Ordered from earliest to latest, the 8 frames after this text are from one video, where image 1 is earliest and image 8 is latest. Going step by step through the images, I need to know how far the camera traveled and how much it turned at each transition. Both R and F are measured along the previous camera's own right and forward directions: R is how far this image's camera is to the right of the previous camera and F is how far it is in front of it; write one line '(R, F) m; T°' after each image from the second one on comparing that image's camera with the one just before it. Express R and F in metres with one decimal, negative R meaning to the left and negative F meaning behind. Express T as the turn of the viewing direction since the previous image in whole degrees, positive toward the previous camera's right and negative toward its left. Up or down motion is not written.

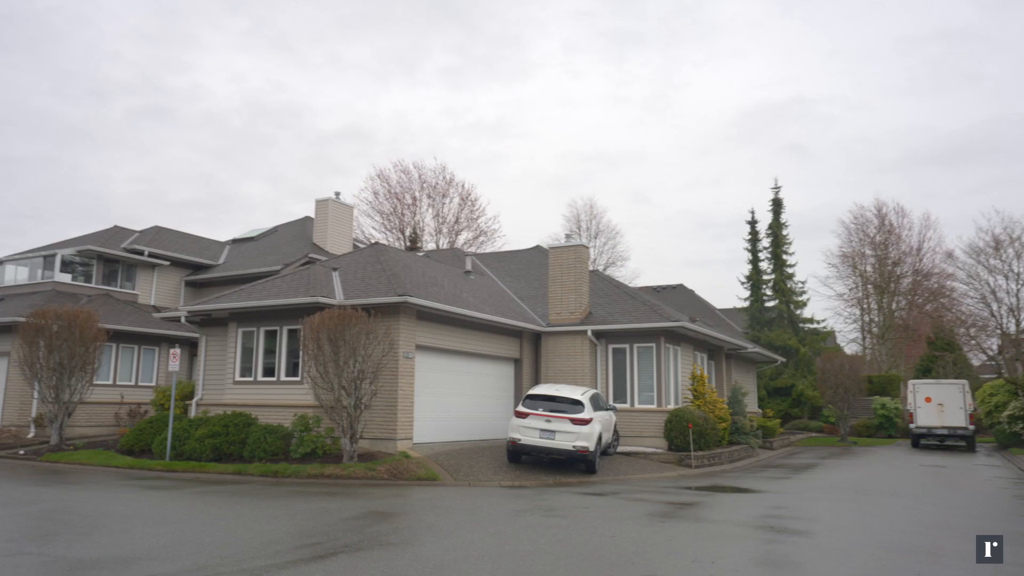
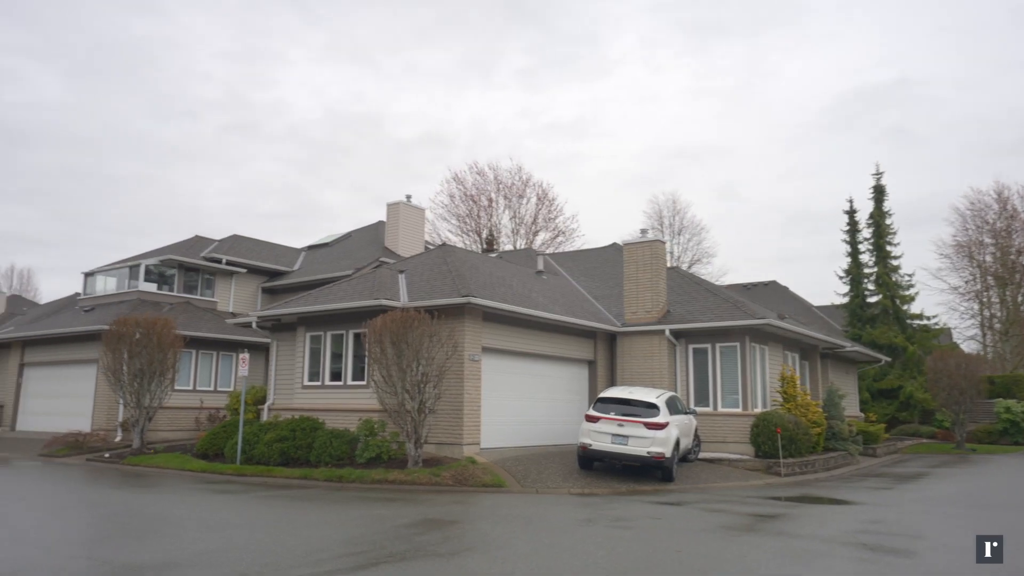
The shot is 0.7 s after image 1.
(+0.6, +0.8) m; -7°
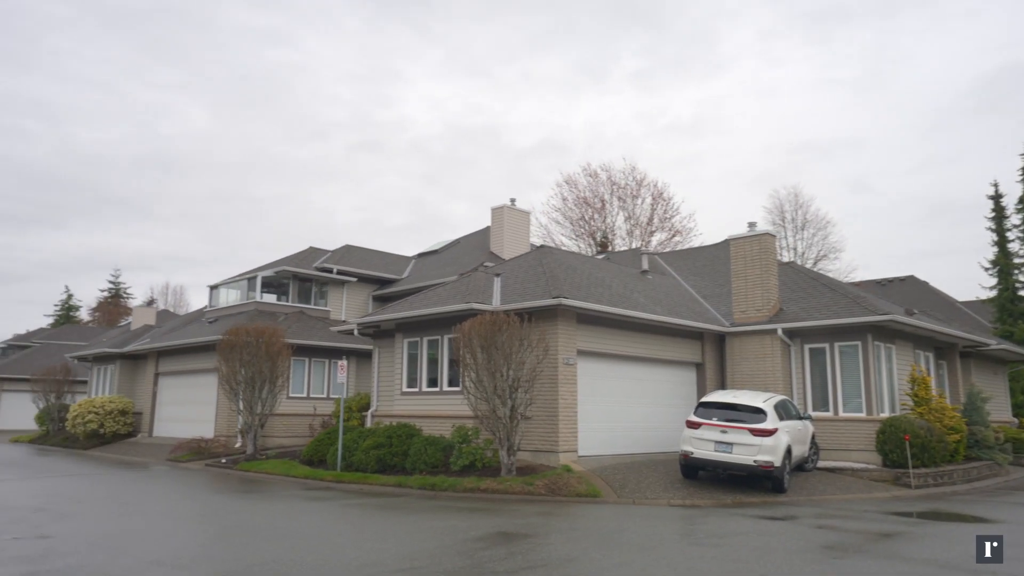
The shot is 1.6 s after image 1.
(+0.7, +0.6) m; -9°
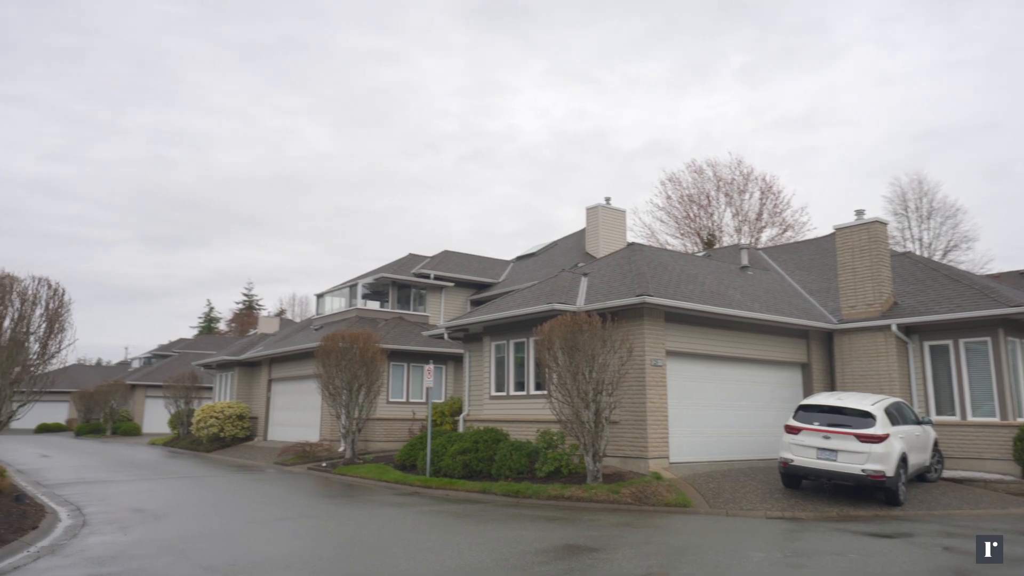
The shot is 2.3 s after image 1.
(+0.7, +0.5) m; -9°
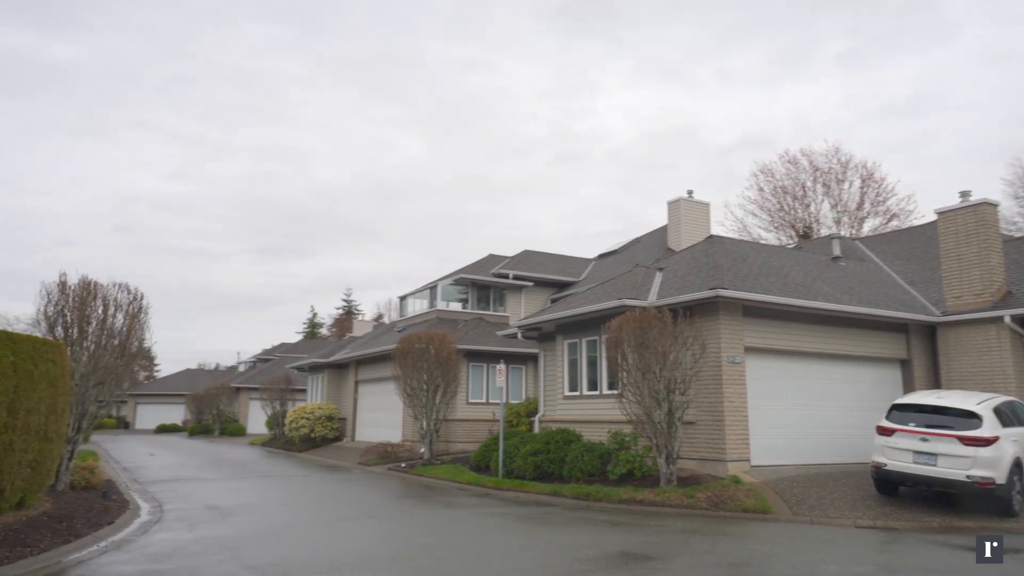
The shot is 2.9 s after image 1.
(+0.6, +0.4) m; -7°
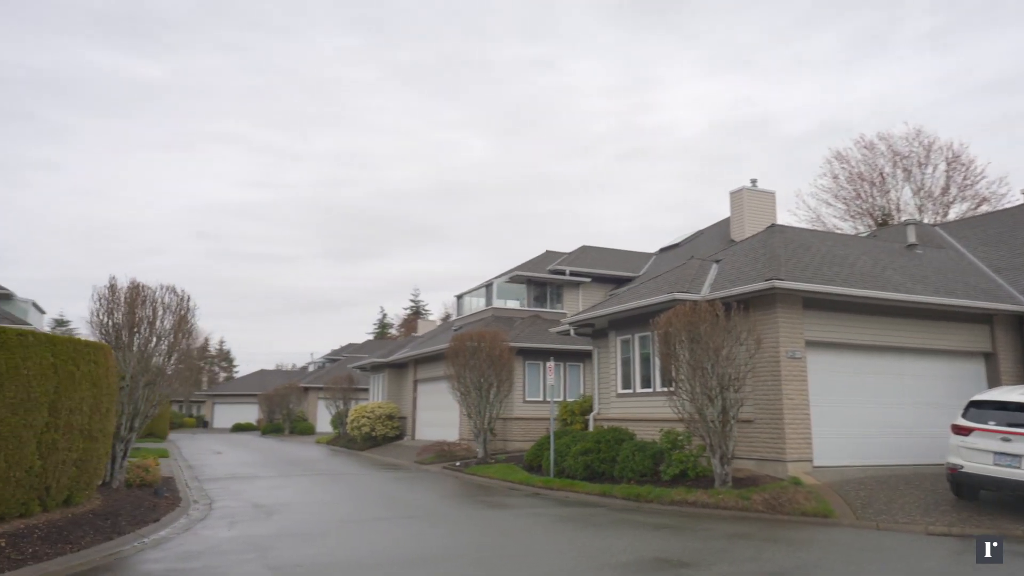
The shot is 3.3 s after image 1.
(+0.5, +0.4) m; -5°
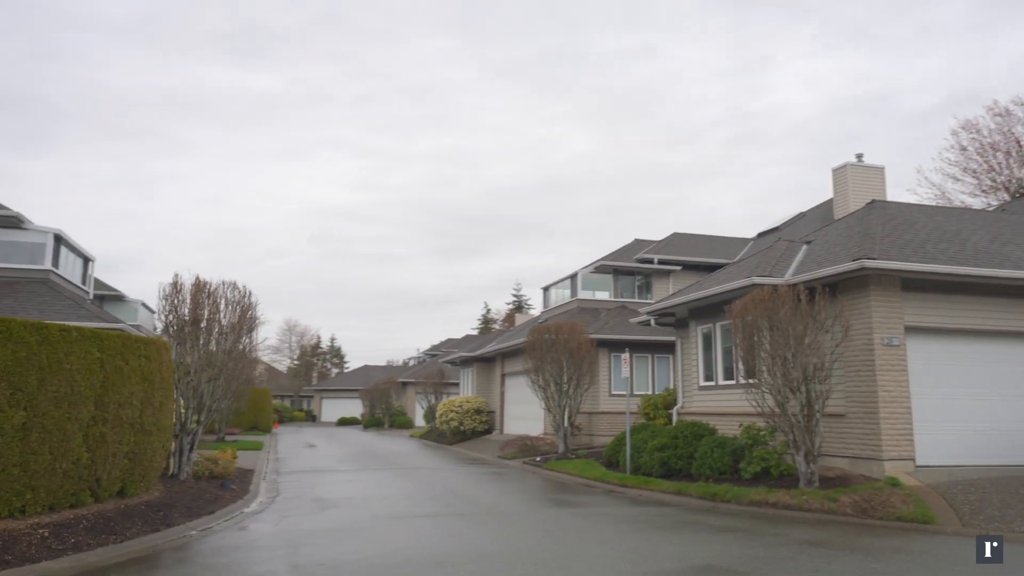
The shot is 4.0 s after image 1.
(+0.7, +0.6) m; -8°
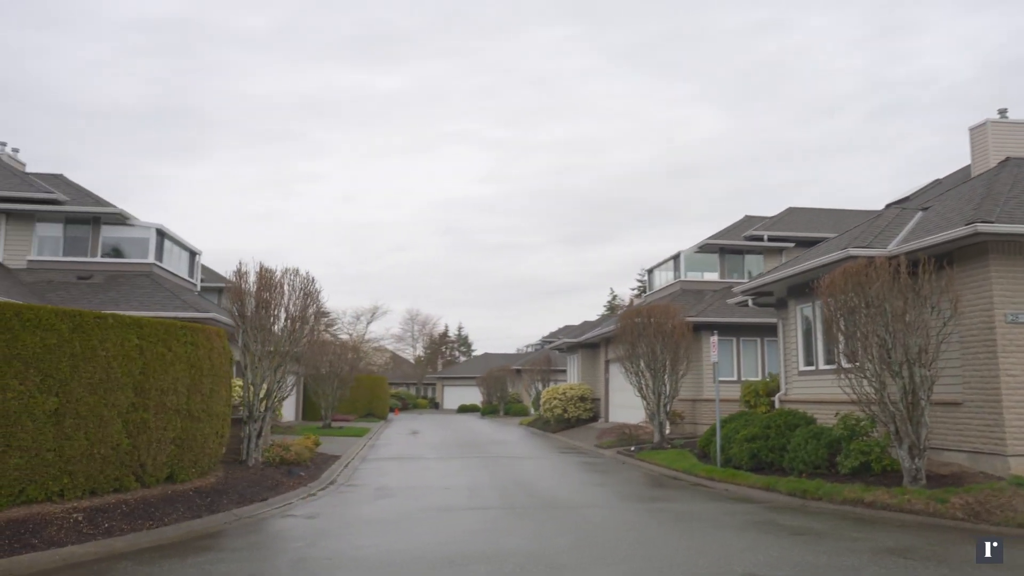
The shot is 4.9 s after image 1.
(+1.1, +0.8) m; -10°
